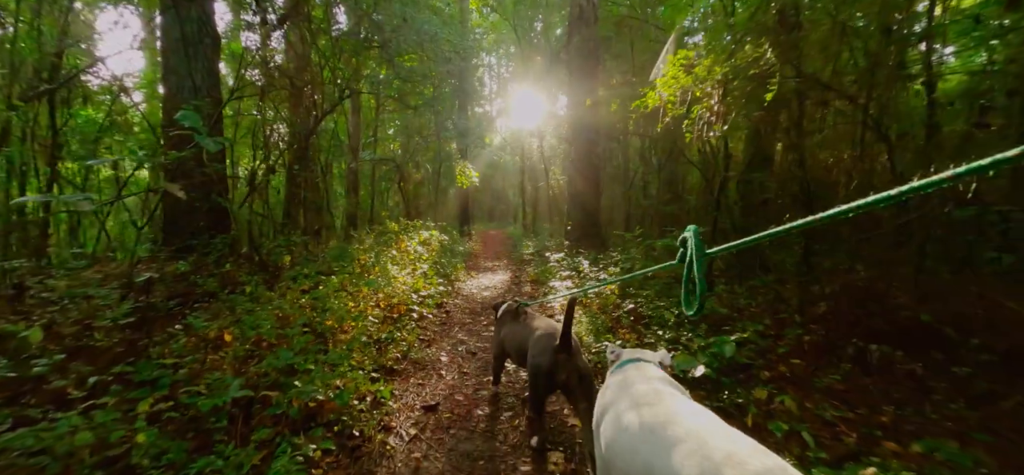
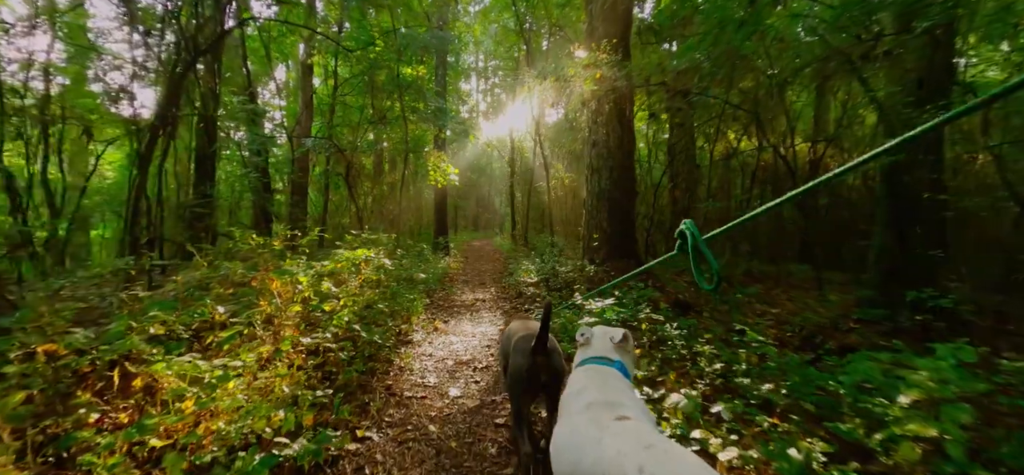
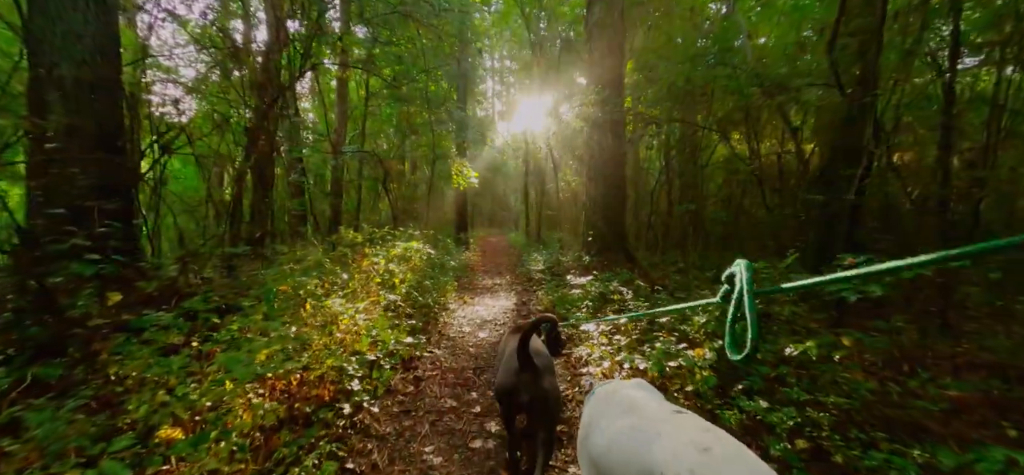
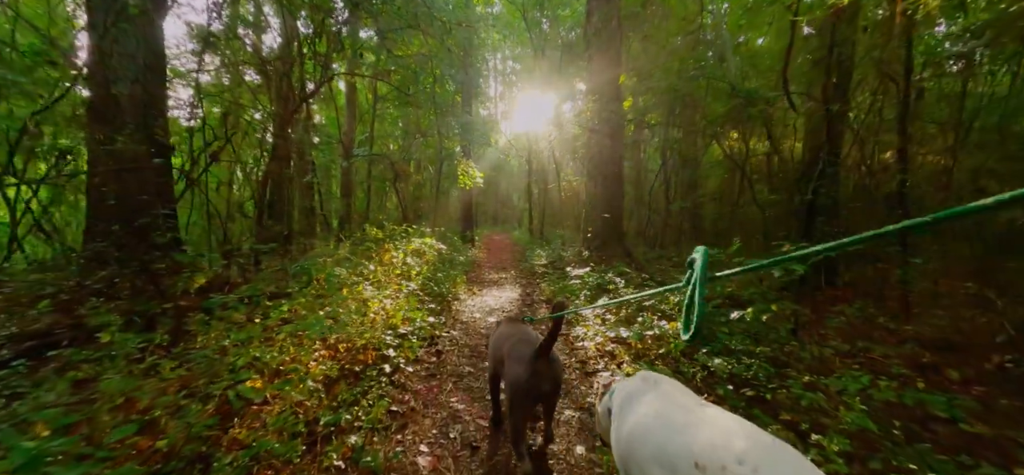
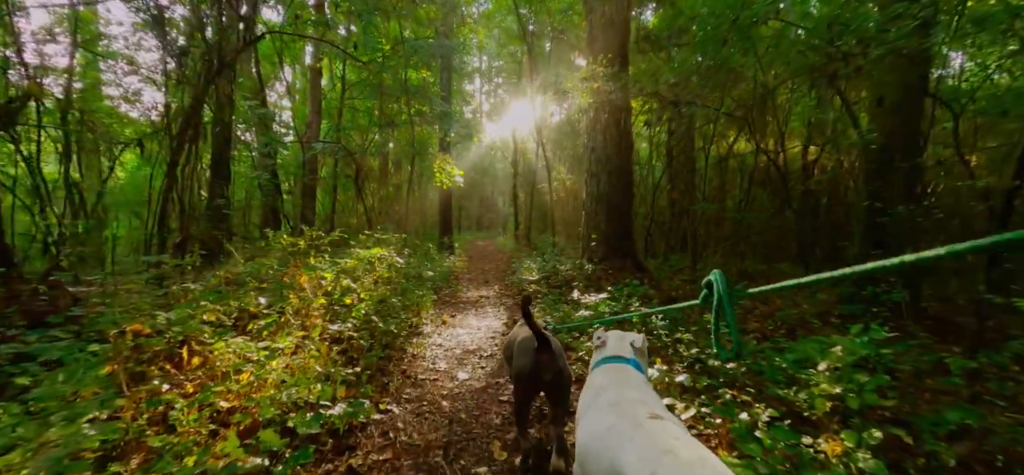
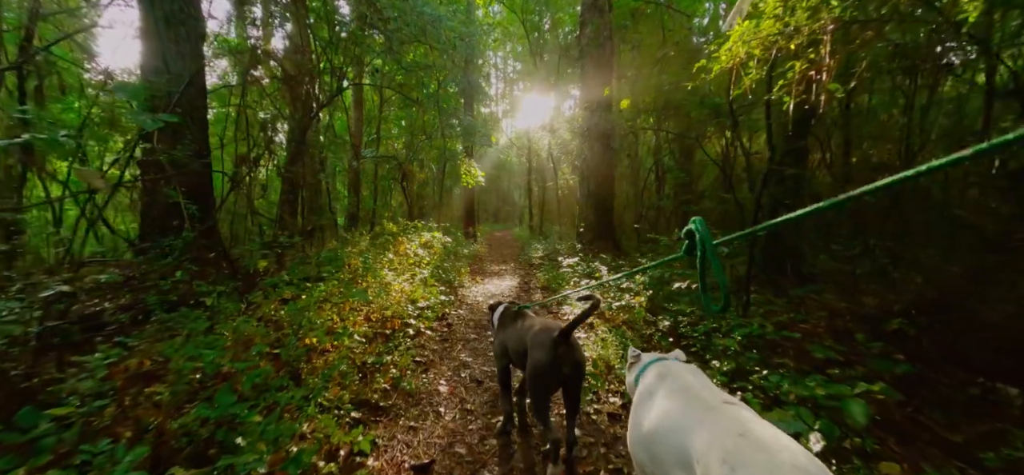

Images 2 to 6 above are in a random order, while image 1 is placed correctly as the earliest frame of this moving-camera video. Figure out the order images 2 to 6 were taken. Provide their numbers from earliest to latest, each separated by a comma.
6, 4, 3, 5, 2
